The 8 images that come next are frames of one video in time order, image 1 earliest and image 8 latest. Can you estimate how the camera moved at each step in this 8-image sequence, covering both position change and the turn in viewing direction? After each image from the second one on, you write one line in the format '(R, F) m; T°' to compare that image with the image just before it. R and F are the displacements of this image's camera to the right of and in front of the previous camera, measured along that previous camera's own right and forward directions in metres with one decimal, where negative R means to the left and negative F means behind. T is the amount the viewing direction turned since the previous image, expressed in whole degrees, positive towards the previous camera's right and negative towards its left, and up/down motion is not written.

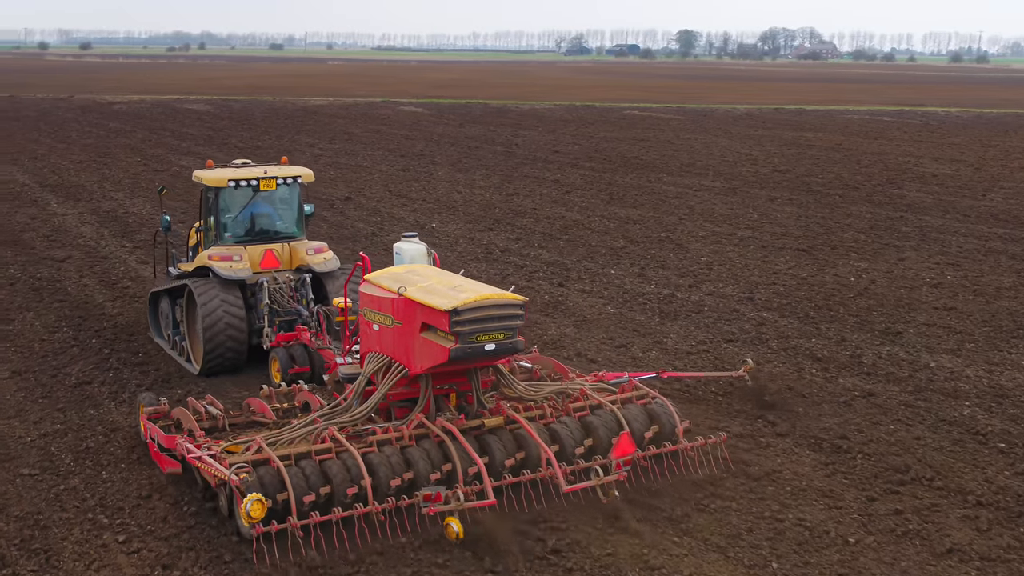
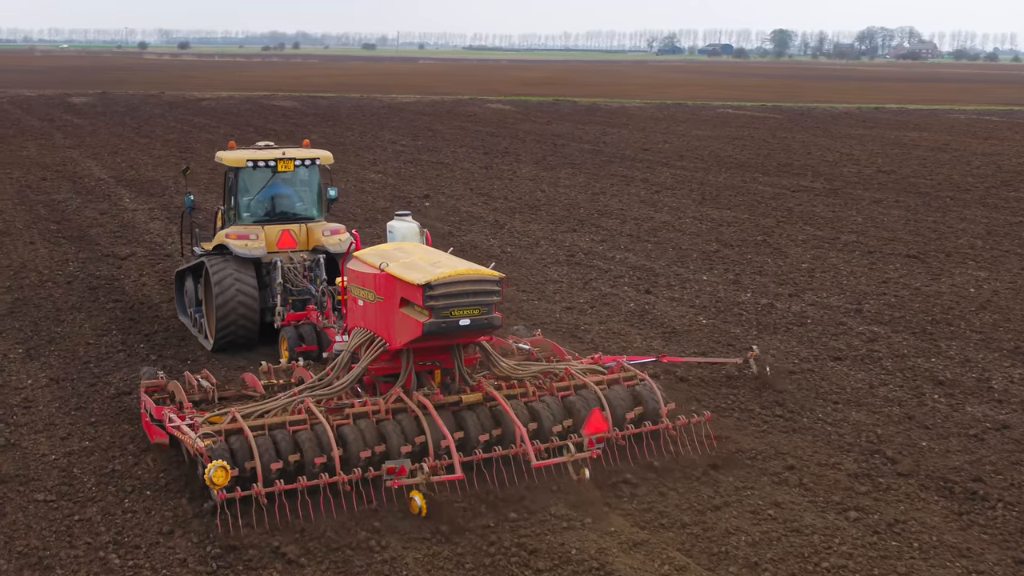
(0.0, +0.9) m; -4°
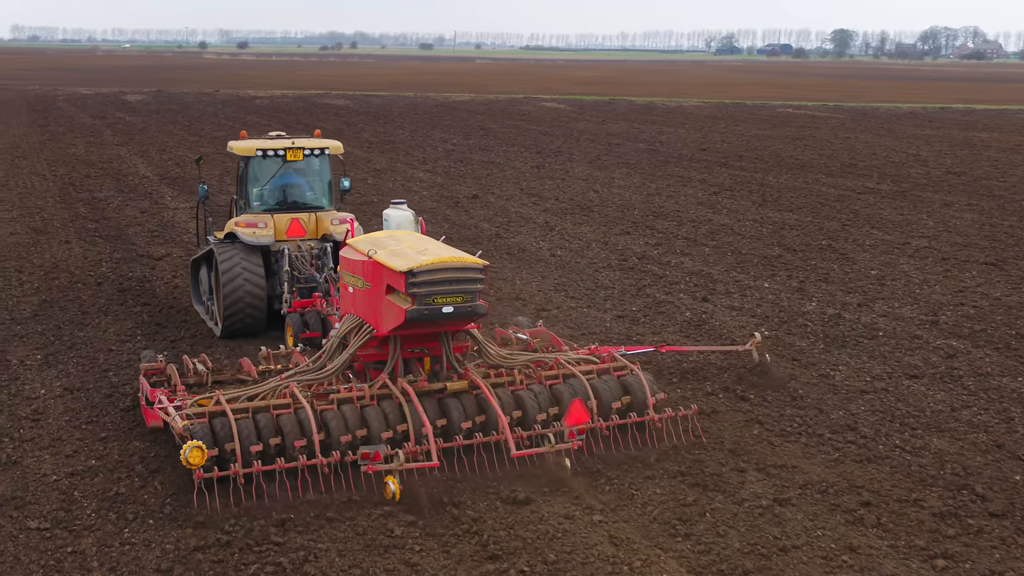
(+0.1, +0.6) m; -3°
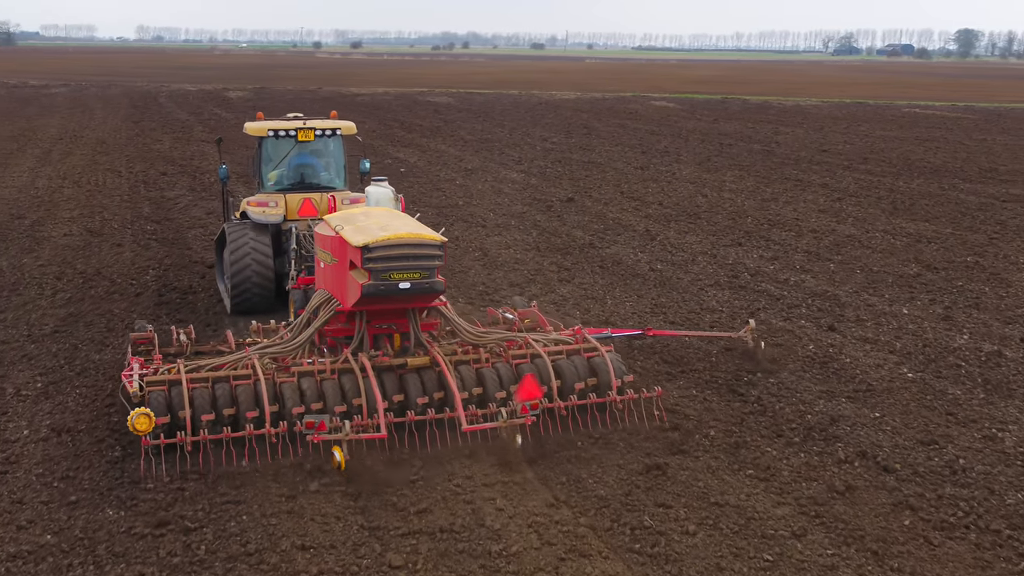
(+0.1, +1.4) m; -5°
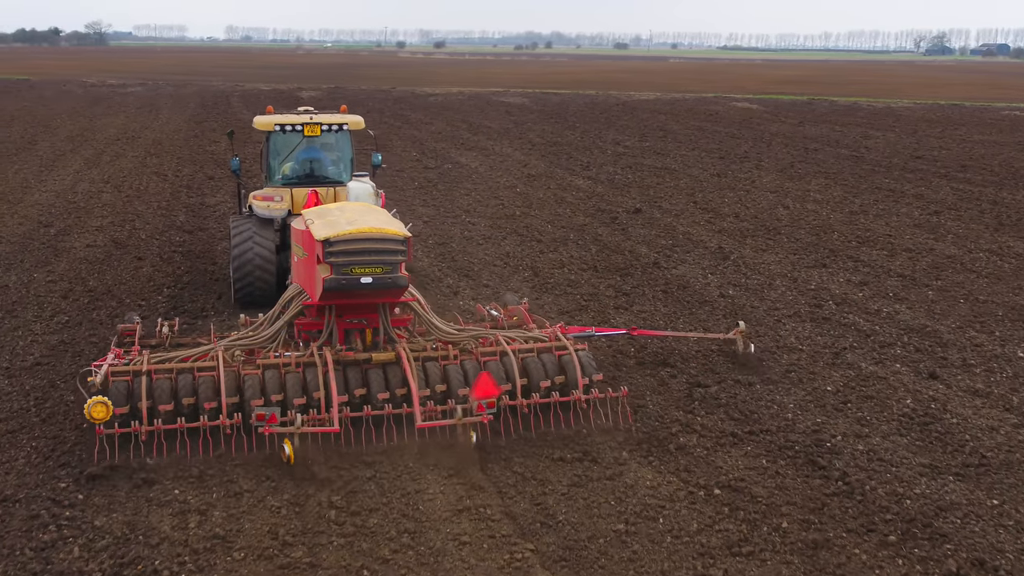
(+0.2, +1.1) m; -4°
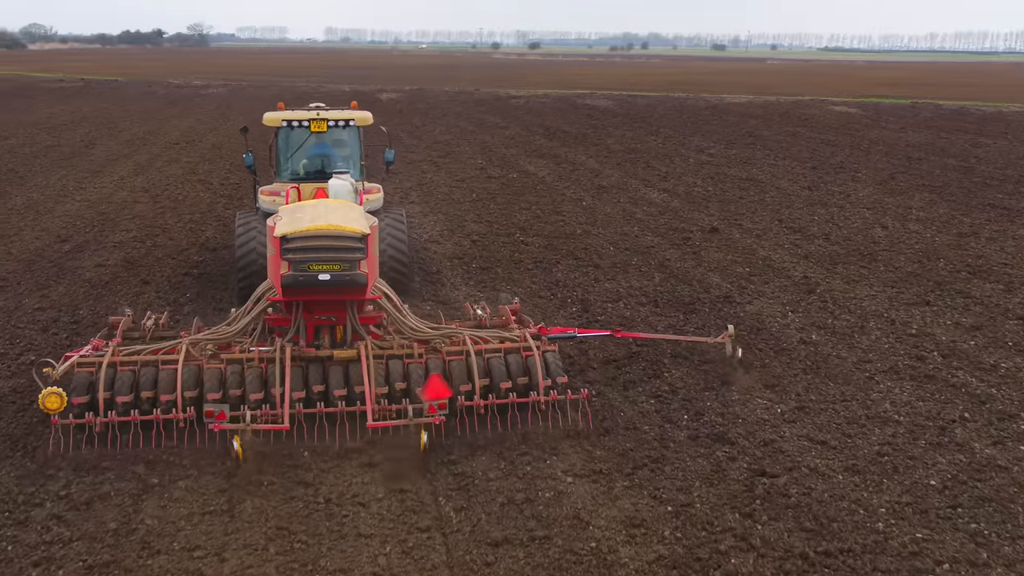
(+0.3, +1.4) m; -4°
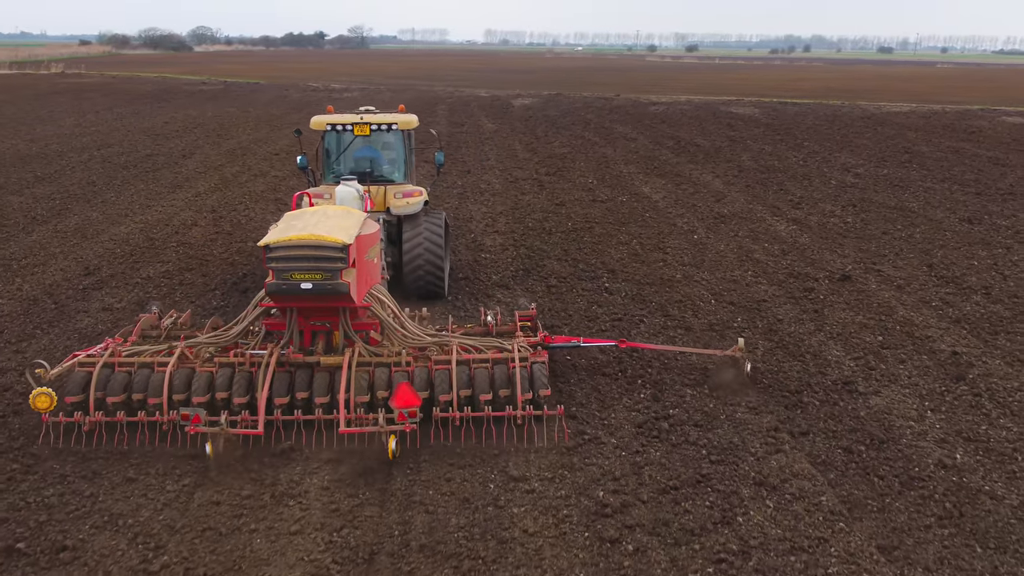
(+0.5, +1.9) m; -7°
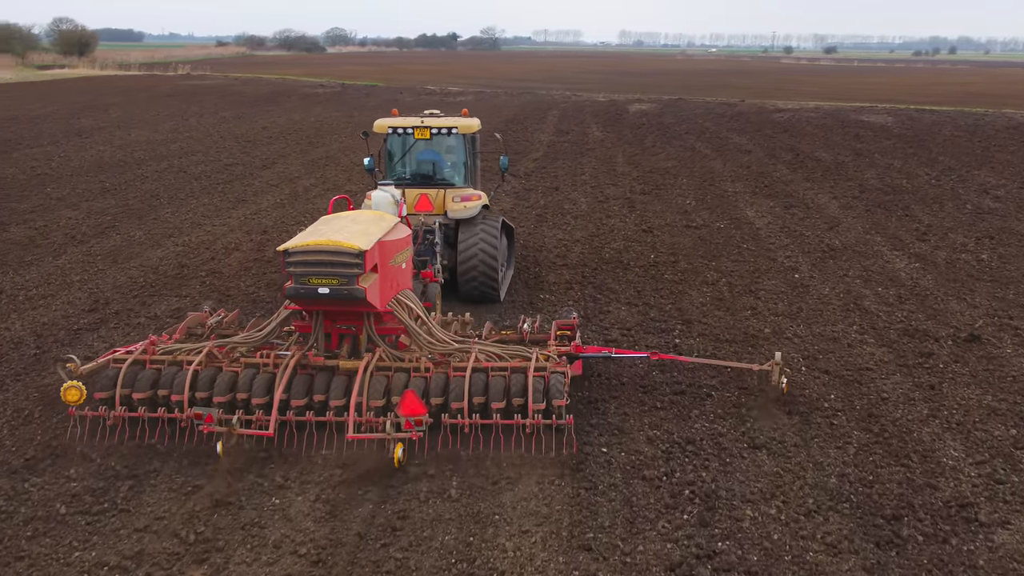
(+0.5, +1.5) m; -6°
